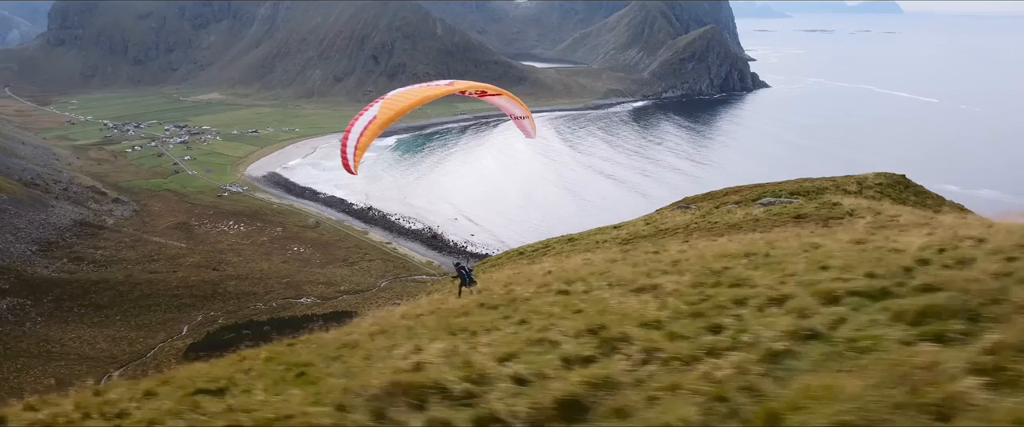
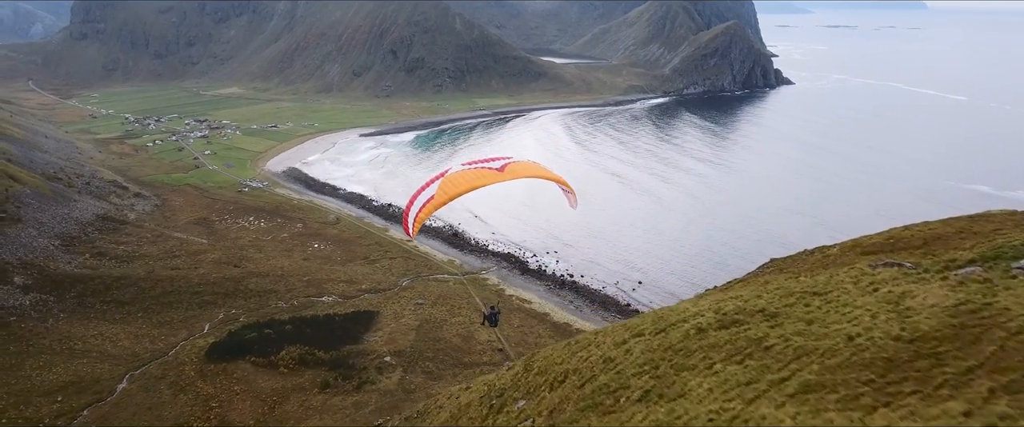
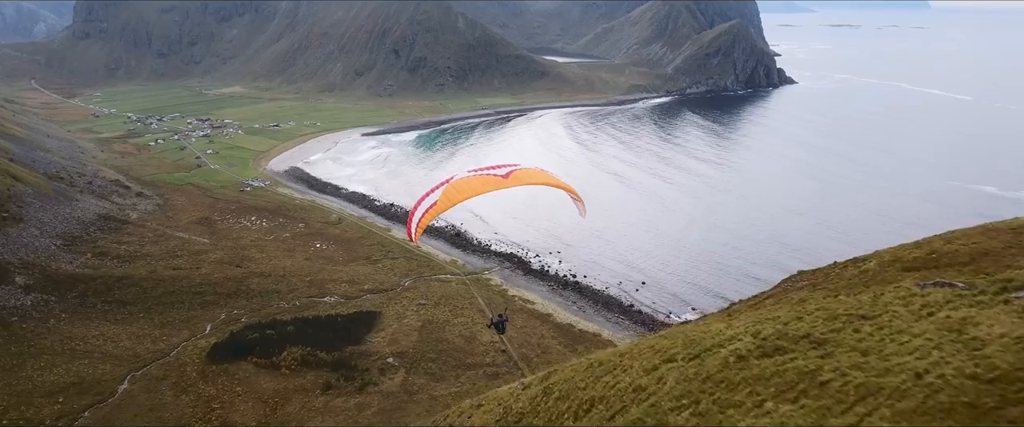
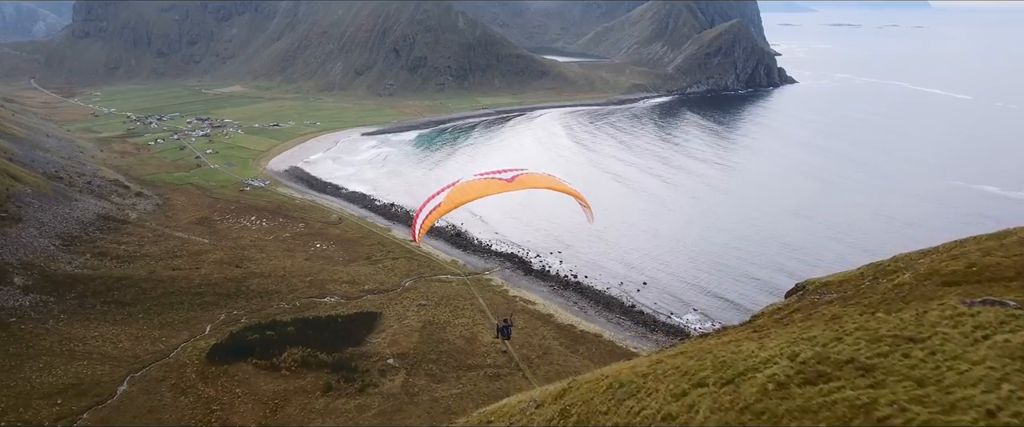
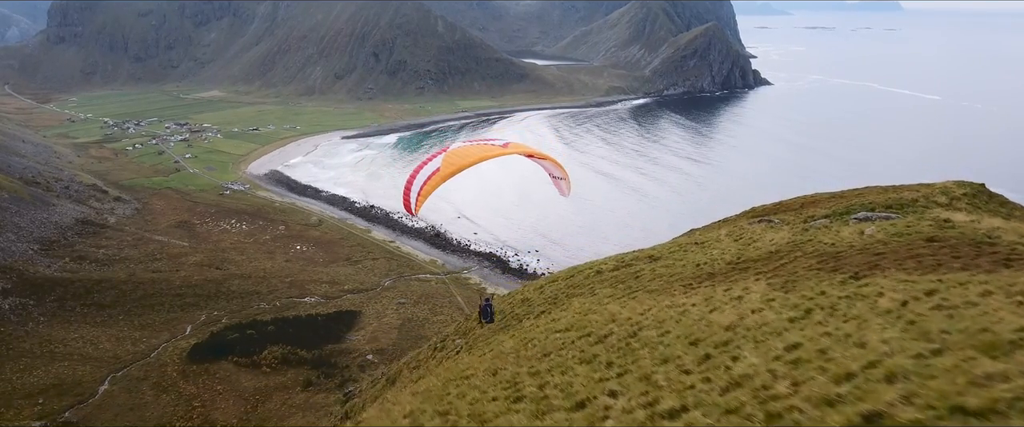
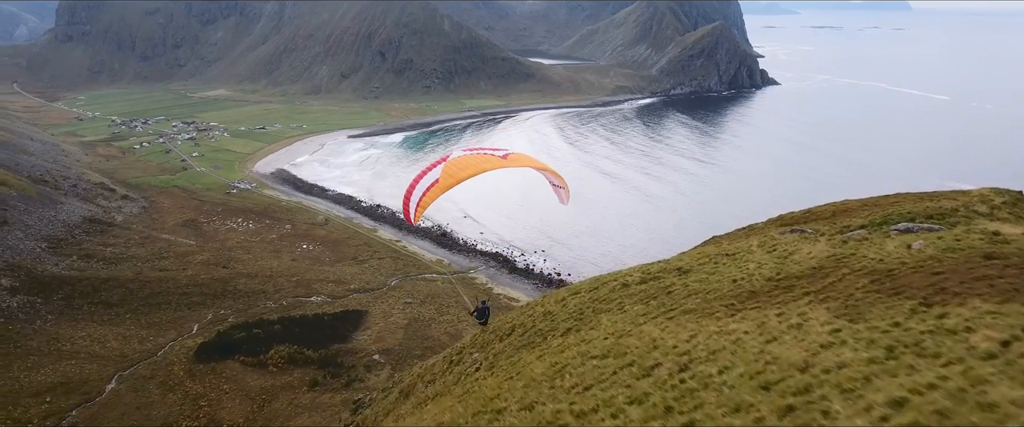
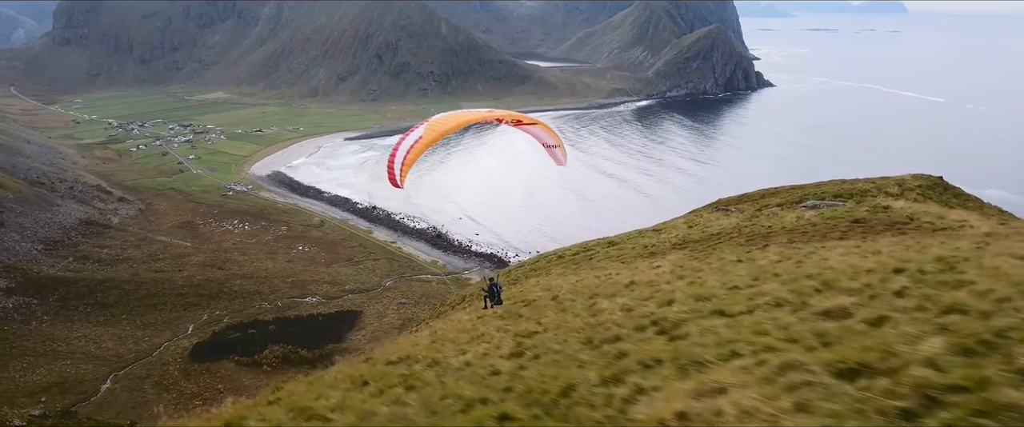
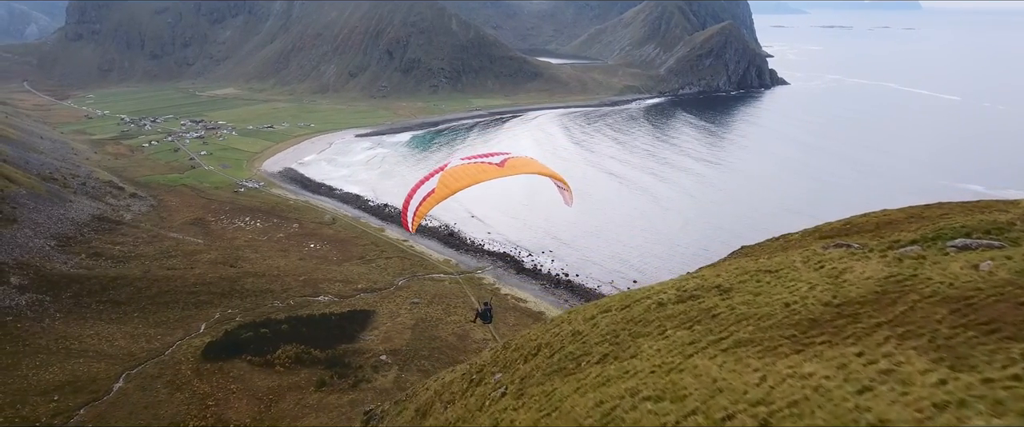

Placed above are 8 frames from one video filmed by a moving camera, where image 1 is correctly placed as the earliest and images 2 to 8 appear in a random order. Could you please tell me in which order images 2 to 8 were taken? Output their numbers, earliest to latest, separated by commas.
7, 5, 6, 8, 2, 3, 4
